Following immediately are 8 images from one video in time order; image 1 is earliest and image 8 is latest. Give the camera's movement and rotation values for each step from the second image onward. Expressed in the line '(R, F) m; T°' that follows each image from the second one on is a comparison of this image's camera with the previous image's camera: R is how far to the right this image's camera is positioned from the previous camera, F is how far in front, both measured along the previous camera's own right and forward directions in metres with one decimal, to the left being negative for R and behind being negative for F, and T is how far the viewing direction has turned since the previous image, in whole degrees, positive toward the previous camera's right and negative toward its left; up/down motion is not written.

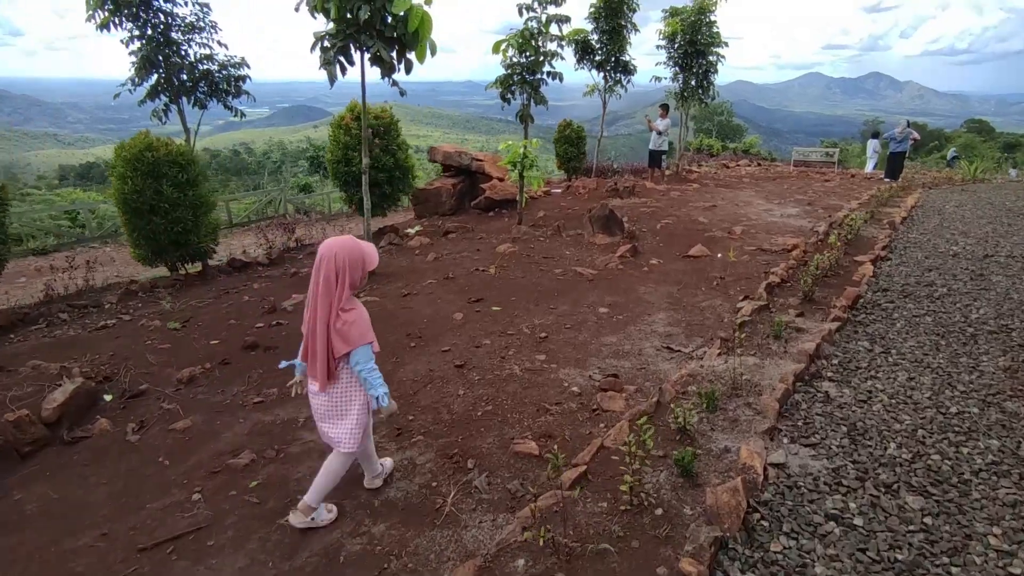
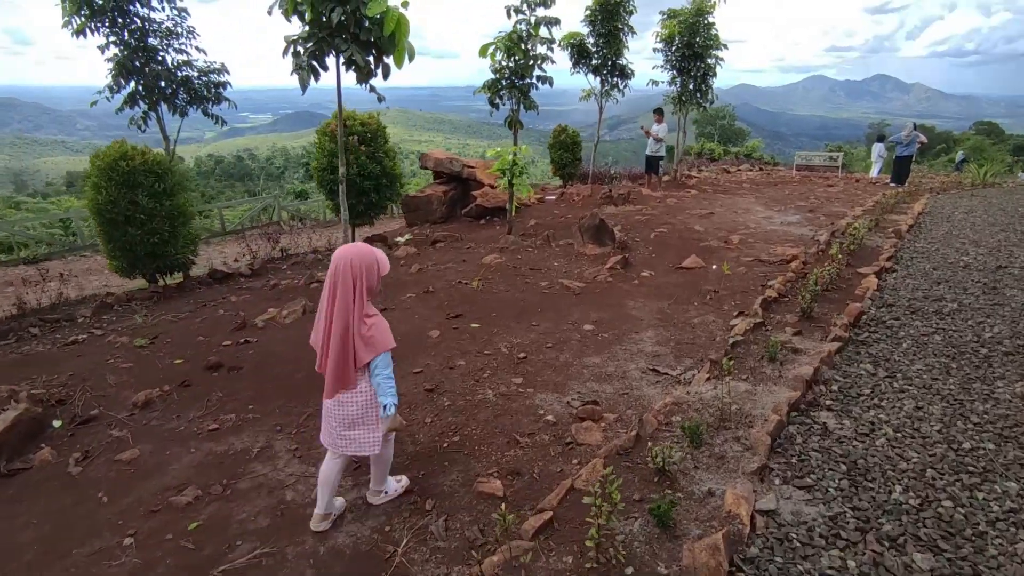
(+0.2, +0.3) m; 0°
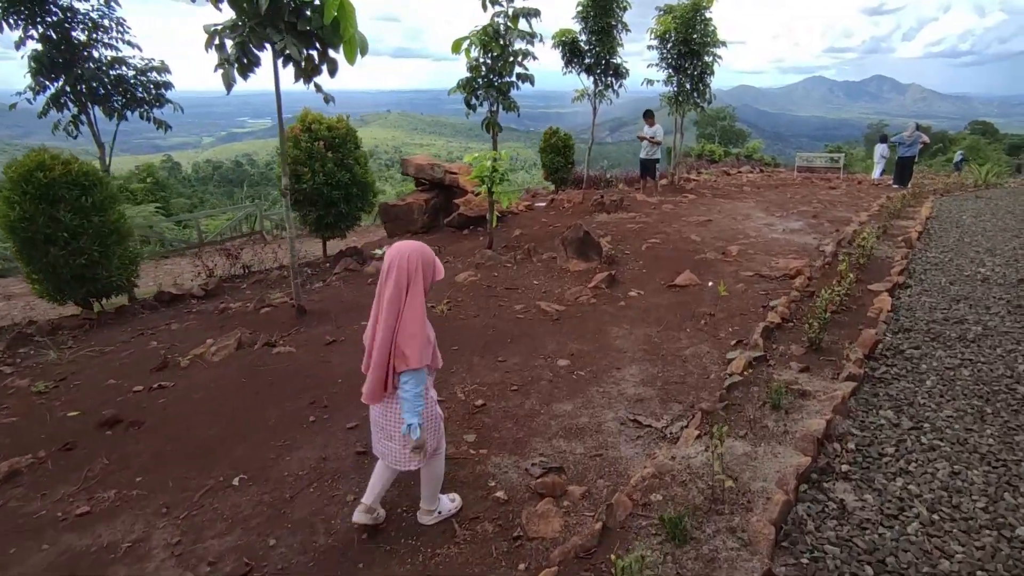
(+0.3, +0.7) m; 0°
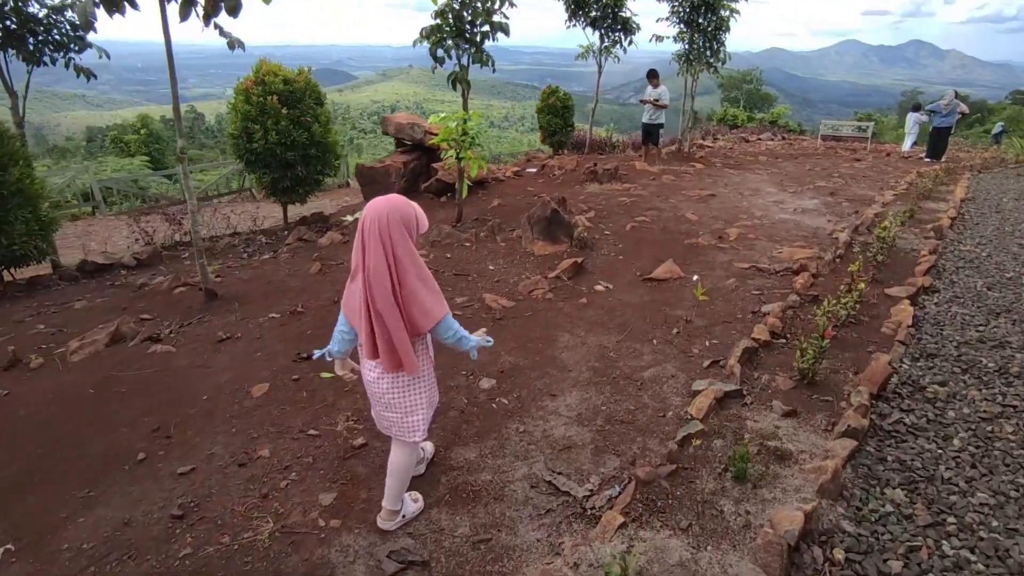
(+0.6, +1.0) m; -2°
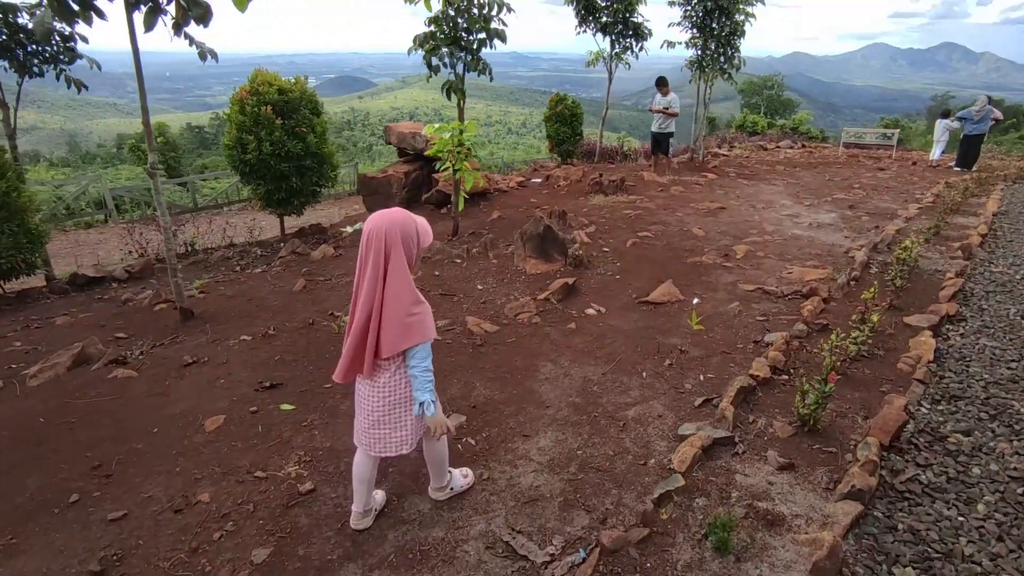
(+0.2, +0.3) m; -2°
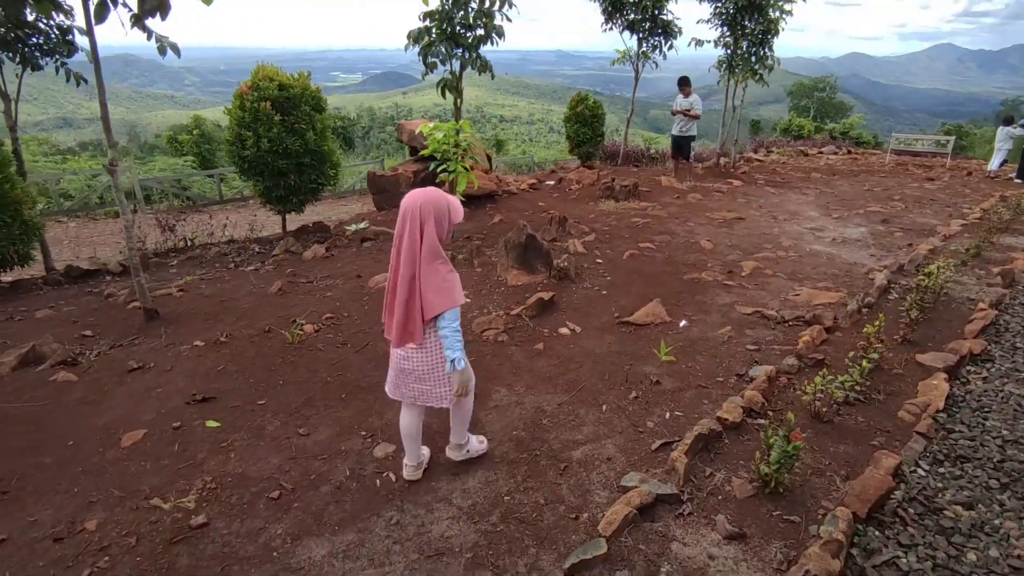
(+0.5, +0.4) m; -3°
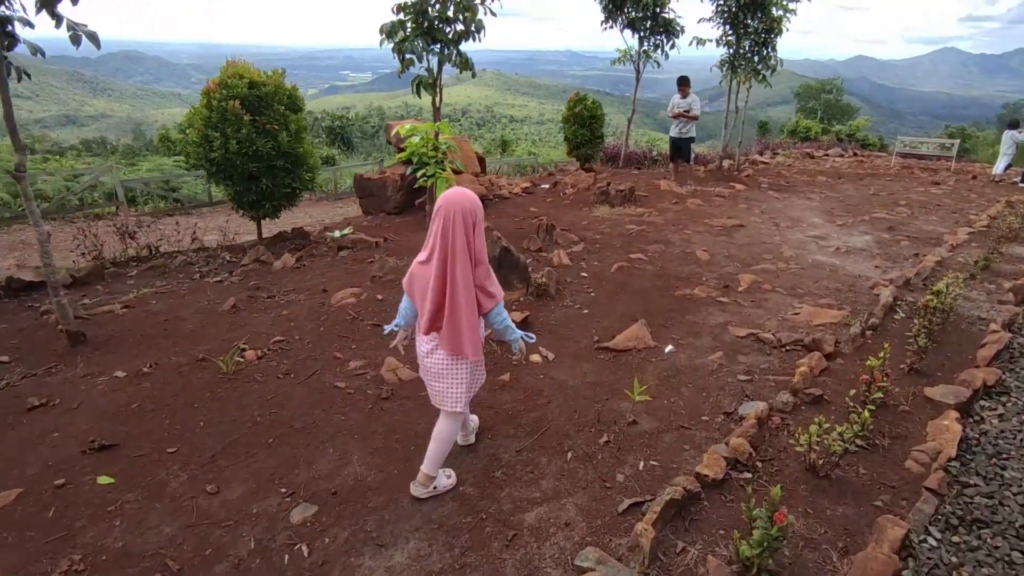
(+0.3, +0.4) m; -1°
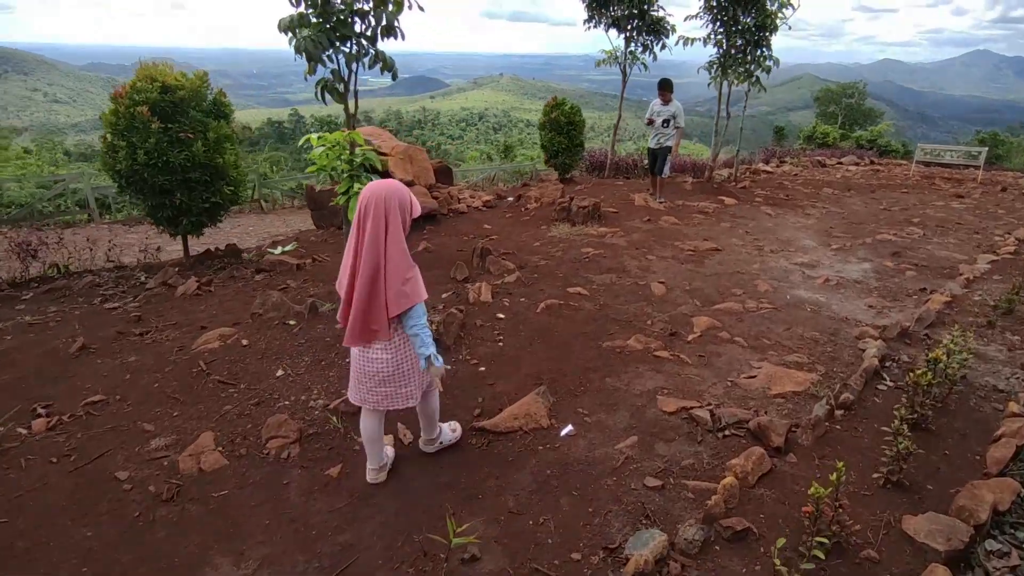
(+0.8, +0.9) m; -2°
